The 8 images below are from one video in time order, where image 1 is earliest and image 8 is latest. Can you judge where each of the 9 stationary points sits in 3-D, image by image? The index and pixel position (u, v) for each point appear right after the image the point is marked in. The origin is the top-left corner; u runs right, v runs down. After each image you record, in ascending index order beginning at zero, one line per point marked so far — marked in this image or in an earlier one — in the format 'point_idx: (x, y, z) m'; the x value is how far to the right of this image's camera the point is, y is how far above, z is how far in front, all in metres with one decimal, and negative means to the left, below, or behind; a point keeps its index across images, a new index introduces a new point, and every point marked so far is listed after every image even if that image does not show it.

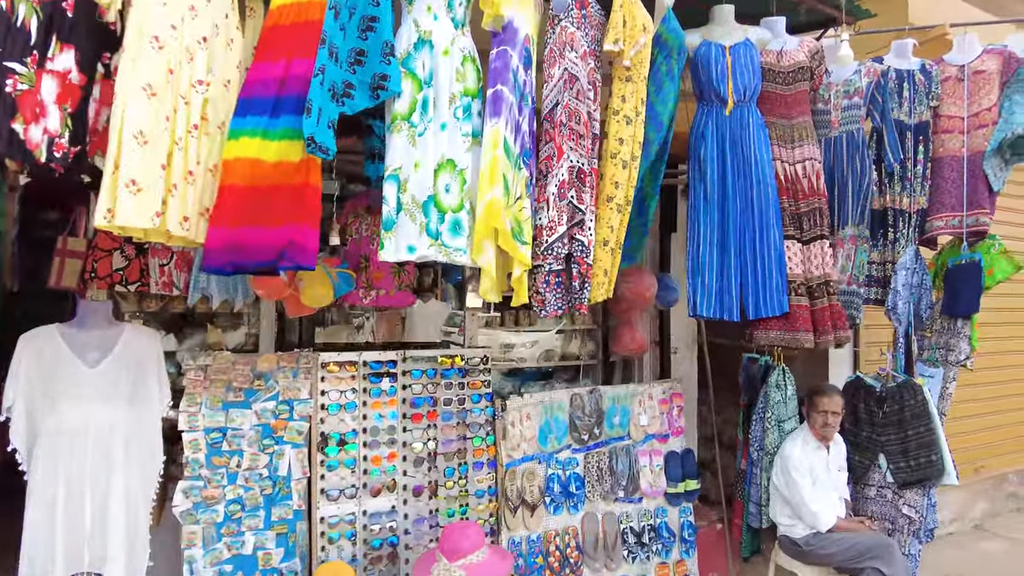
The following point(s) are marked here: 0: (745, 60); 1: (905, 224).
0: (+1.0, +1.0, +2.8) m
1: (+2.1, +0.4, +3.6) m
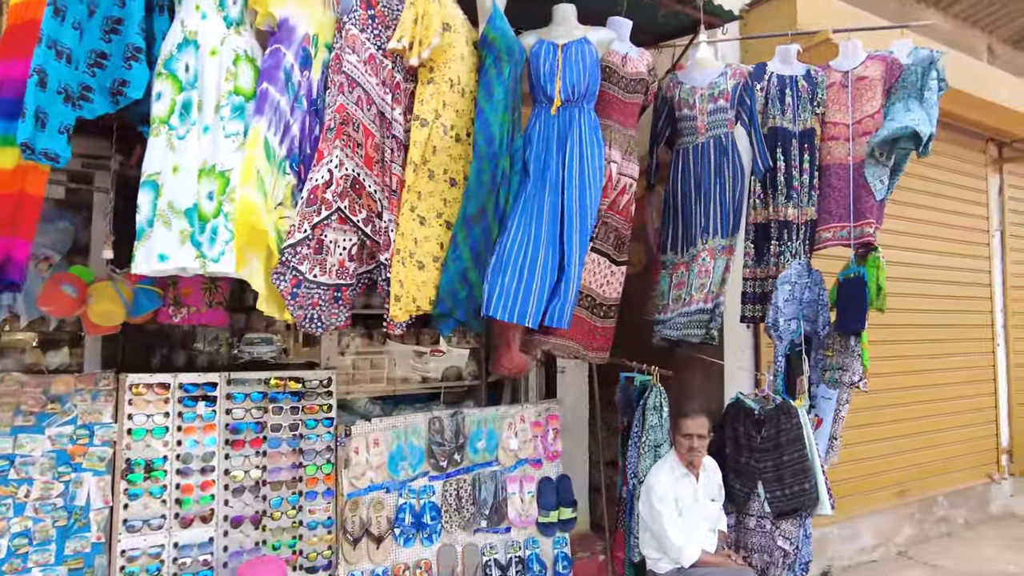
0: (+0.3, +0.9, +2.6) m
1: (+1.4, +0.3, +3.5) m
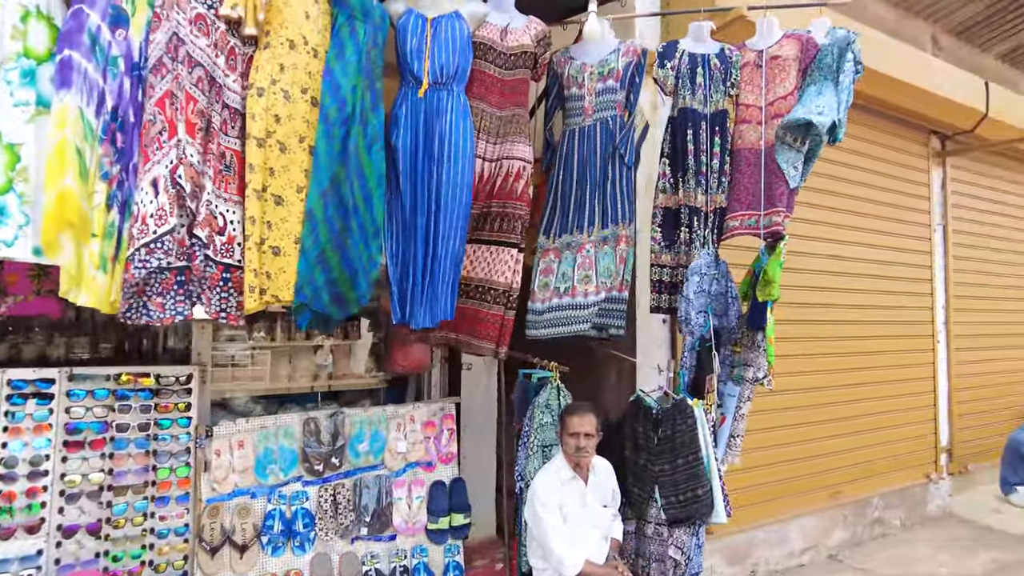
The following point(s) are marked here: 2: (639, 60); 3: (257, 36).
0: (-0.2, +1.0, +2.4) m
1: (+0.9, +0.3, +3.3) m
2: (+0.5, +1.0, +2.8) m
3: (-0.9, +0.8, +2.2) m
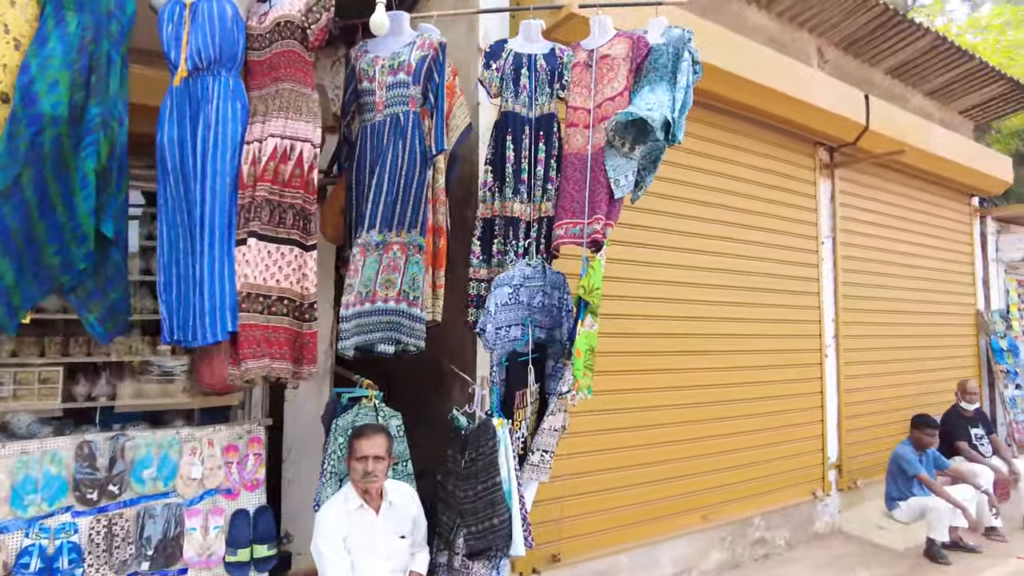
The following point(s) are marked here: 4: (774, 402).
0: (-1.1, +0.9, +2.2) m
1: (0.0, +0.3, +3.1) m
2: (-0.3, +0.9, +2.6) m
3: (-1.7, +0.8, +1.9) m
4: (+1.9, -0.8, +4.8) m
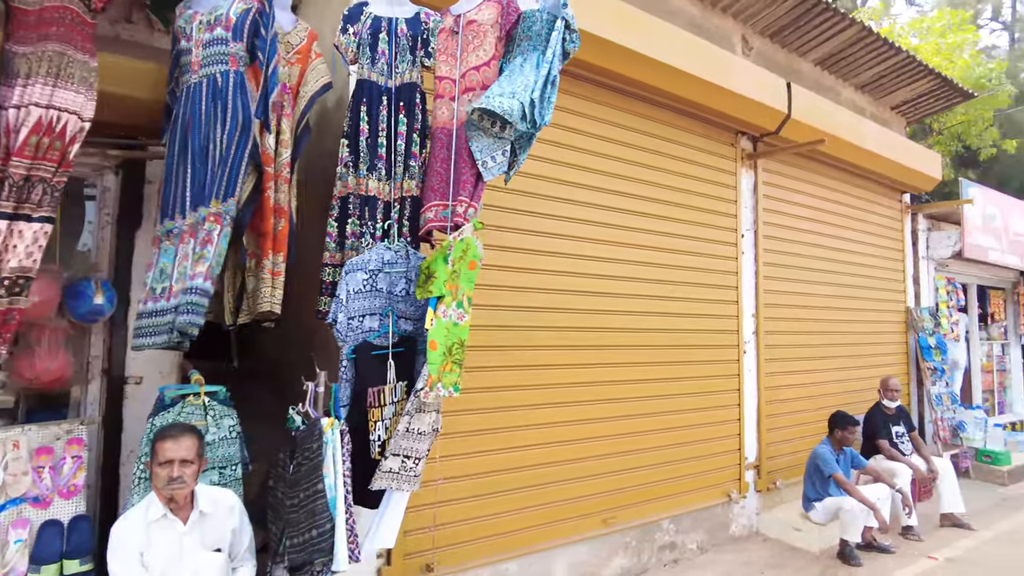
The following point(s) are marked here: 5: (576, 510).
0: (-1.6, +1.0, +1.9) m
1: (-0.6, +0.3, +2.8) m
2: (-0.9, +1.0, +2.3) m
3: (-2.2, +0.9, +1.6) m
4: (+1.2, -0.8, +4.6) m
5: (+0.4, -1.3, +3.9) m
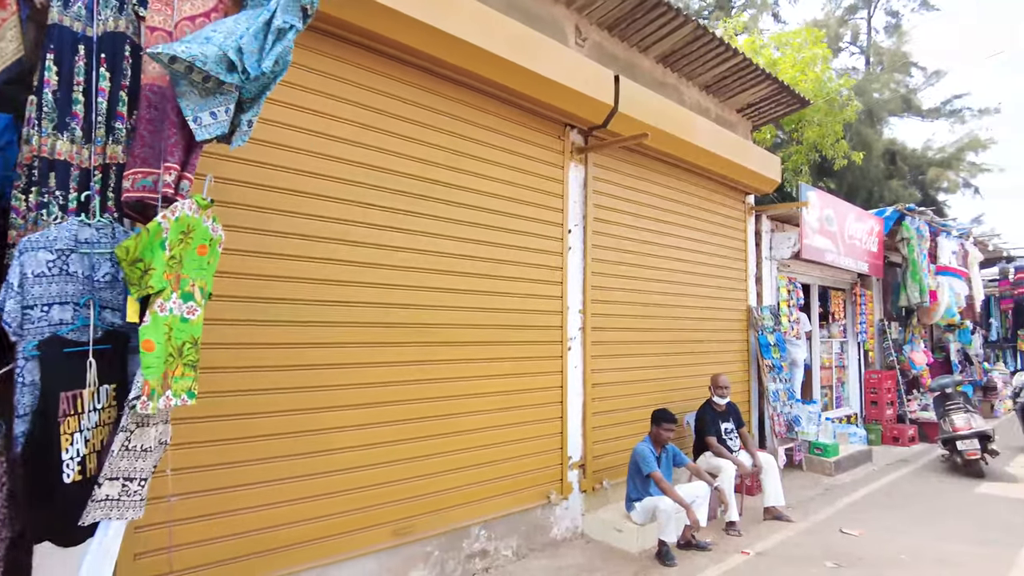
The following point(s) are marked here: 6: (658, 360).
0: (-2.5, +1.1, +1.3) m
1: (-1.6, +0.4, +2.3) m
2: (-1.8, +1.1, +1.8) m
3: (-3.1, +1.0, +0.9) m
4: (-0.1, -0.8, +4.4) m
5: (-0.8, -1.3, +3.6) m
6: (+1.4, -0.6, +5.9) m
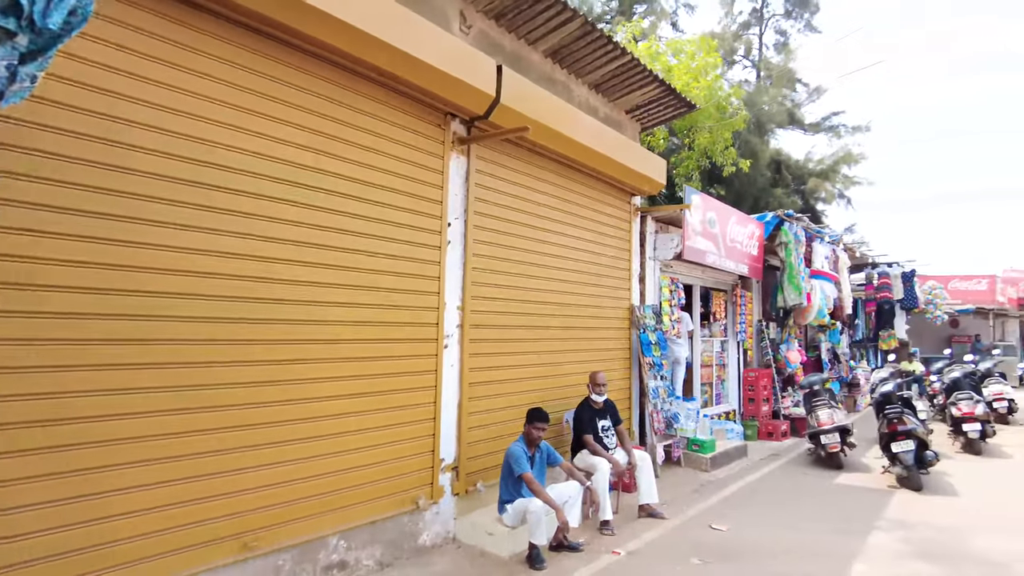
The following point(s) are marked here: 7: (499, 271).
0: (-2.9, +1.1, +0.7) m
1: (-2.2, +0.4, +1.9) m
2: (-2.3, +1.1, +1.3) m
3: (-3.4, +1.0, +0.3) m
4: (-1.0, -0.7, +4.1) m
5: (-1.6, -1.2, +3.2) m
6: (+0.3, -0.6, +5.8) m
7: (-0.2, +0.2, +5.3) m
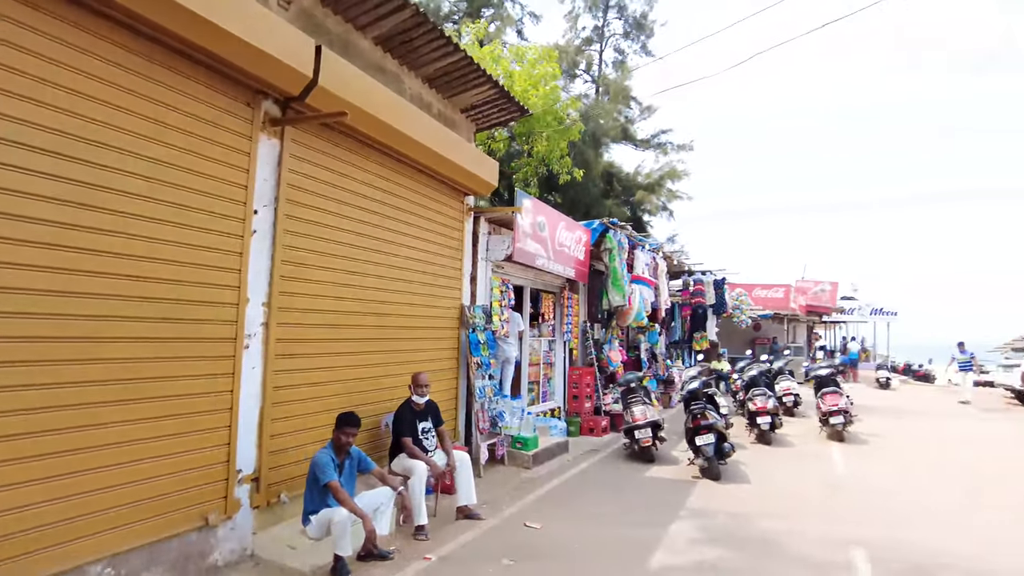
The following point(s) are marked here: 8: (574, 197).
0: (-3.1, +1.2, -0.1) m
1: (-2.7, +0.5, +1.2) m
2: (-2.7, +1.2, +0.6) m
3: (-3.5, +1.1, -0.7) m
4: (-2.1, -0.7, +3.6) m
5: (-2.5, -1.2, +2.6) m
6: (-1.3, -0.6, +5.6) m
7: (-1.6, +0.2, +4.9) m
8: (+1.6, +2.3, +16.6) m
